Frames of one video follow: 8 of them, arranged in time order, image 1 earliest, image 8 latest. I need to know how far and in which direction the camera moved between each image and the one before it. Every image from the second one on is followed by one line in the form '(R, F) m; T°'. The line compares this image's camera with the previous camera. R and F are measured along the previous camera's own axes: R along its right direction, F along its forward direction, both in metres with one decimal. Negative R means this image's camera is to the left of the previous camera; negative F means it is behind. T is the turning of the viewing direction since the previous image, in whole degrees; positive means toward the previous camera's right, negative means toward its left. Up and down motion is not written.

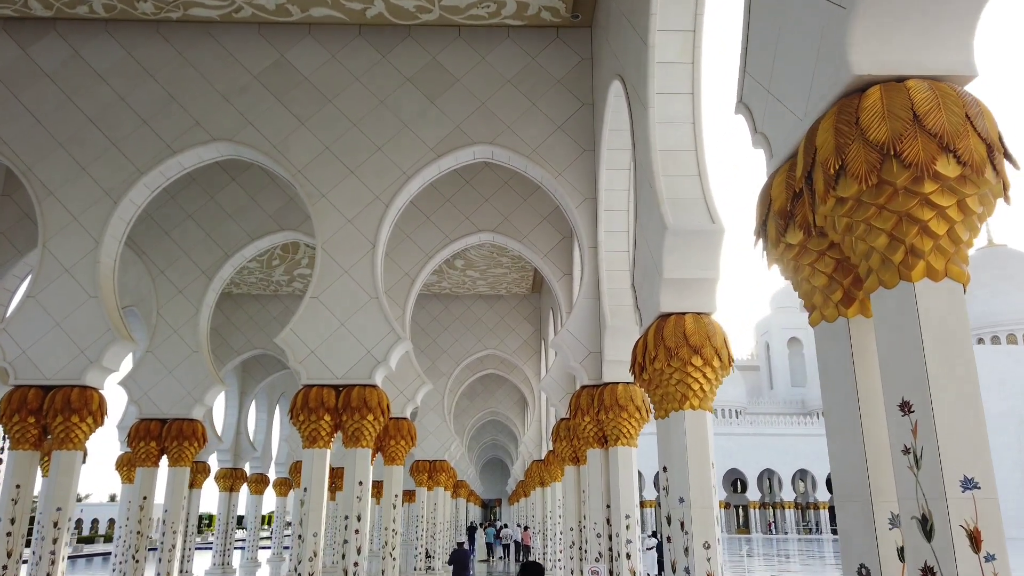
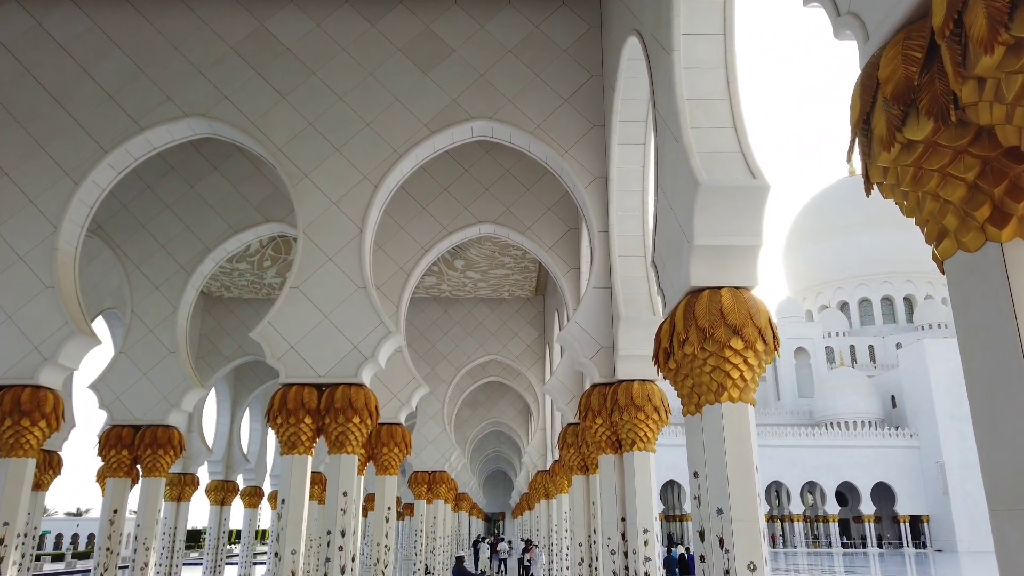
(0.0, +0.7) m; 0°
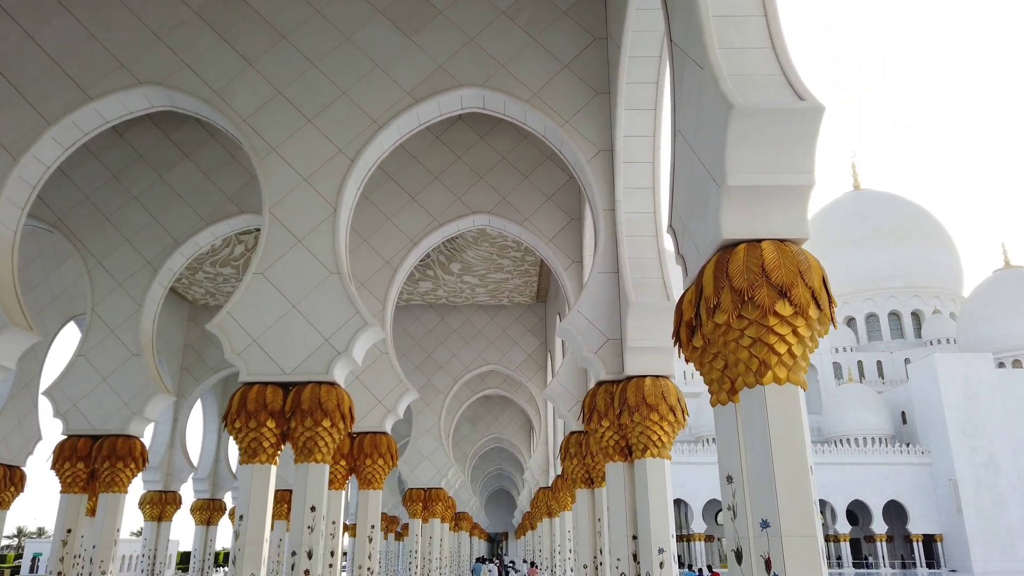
(+0.1, +0.7) m; 0°
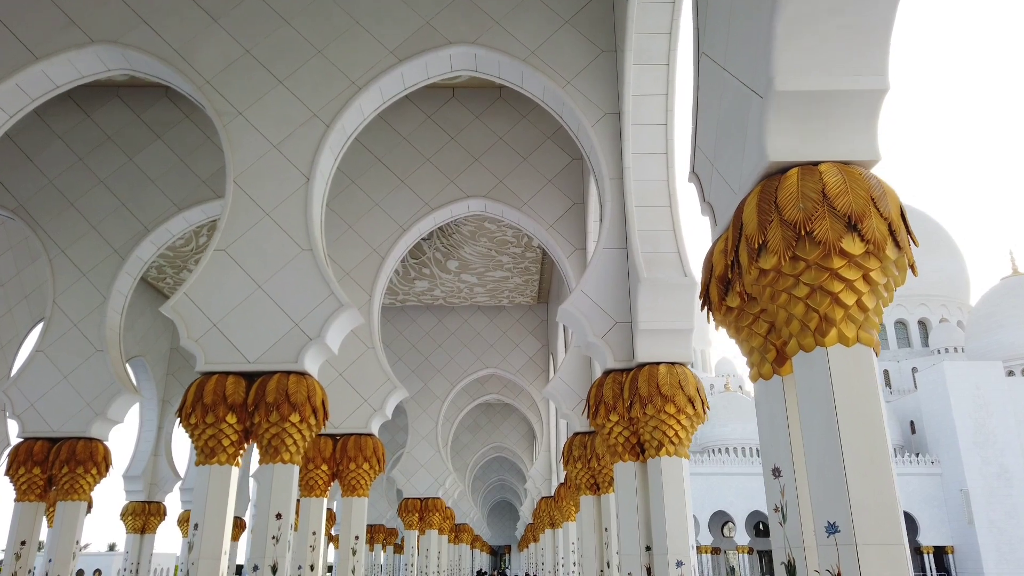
(0.0, +0.6) m; 0°
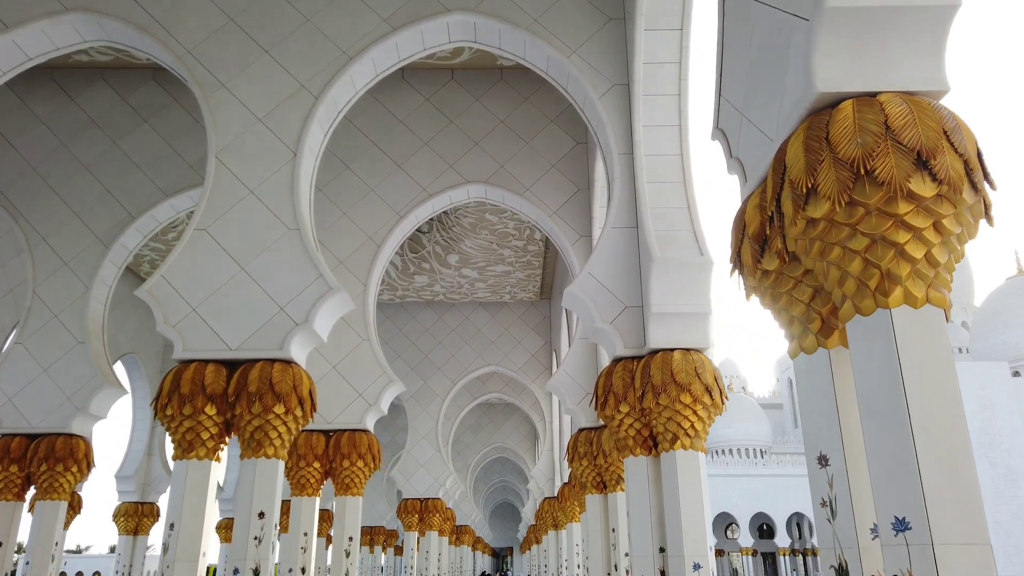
(0.0, +0.3) m; 0°
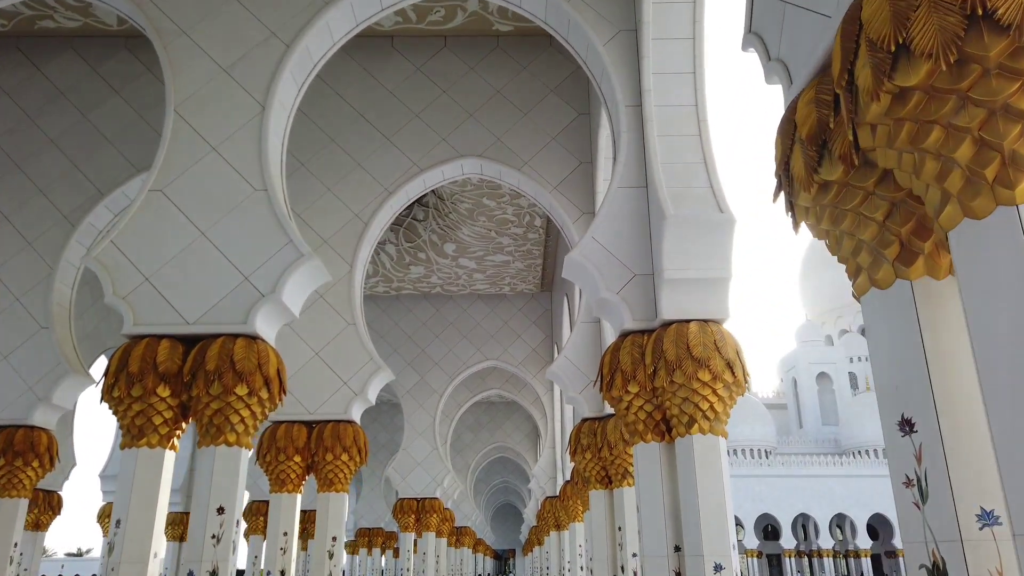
(0.0, +0.5) m; 0°
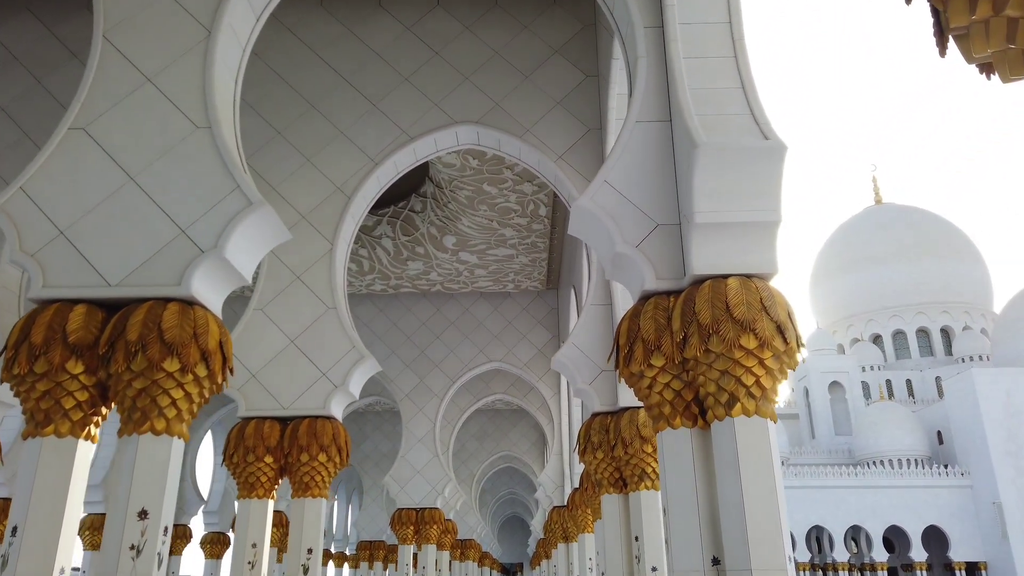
(0.0, +0.7) m; -1°
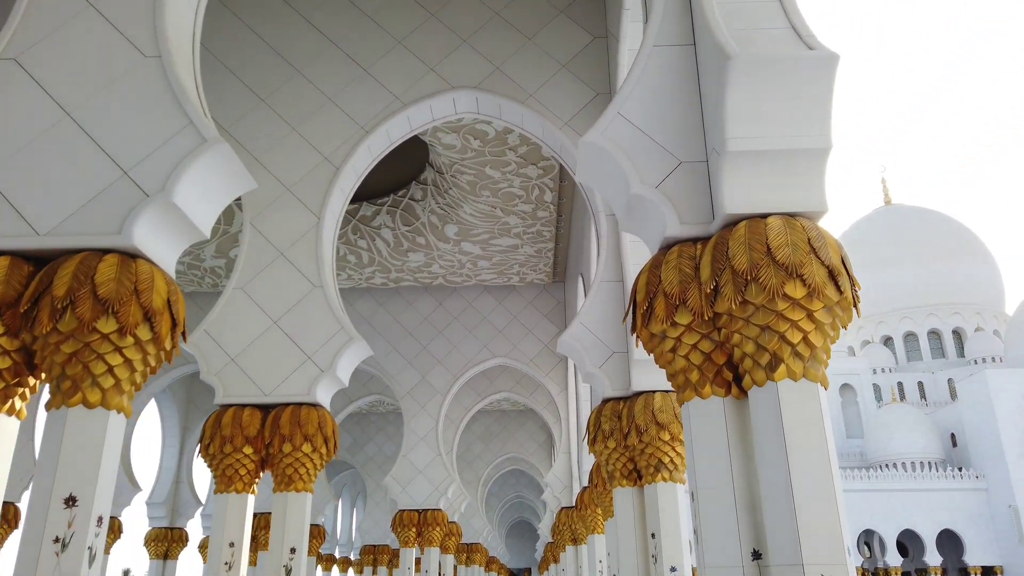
(0.0, +0.5) m; 0°
